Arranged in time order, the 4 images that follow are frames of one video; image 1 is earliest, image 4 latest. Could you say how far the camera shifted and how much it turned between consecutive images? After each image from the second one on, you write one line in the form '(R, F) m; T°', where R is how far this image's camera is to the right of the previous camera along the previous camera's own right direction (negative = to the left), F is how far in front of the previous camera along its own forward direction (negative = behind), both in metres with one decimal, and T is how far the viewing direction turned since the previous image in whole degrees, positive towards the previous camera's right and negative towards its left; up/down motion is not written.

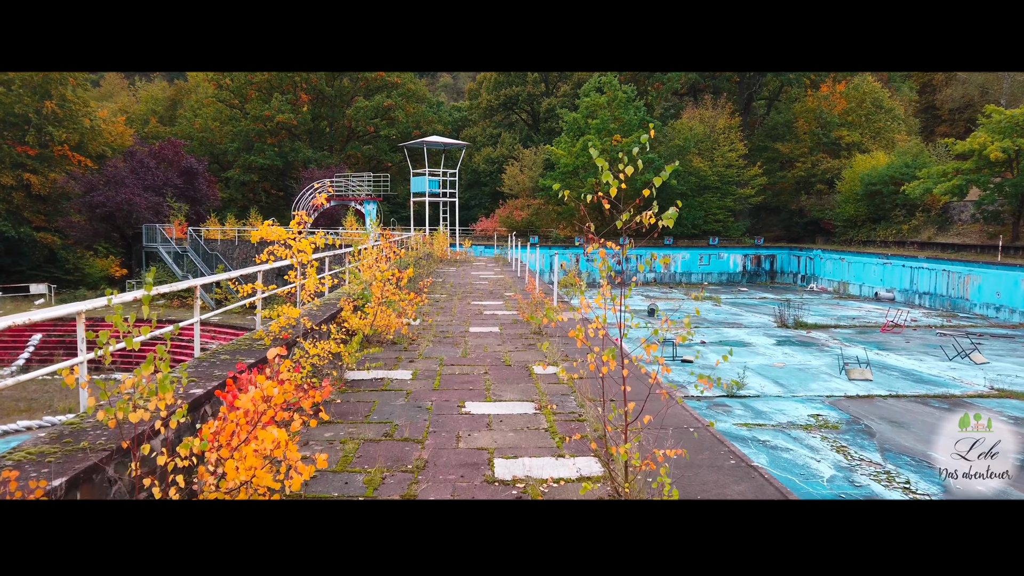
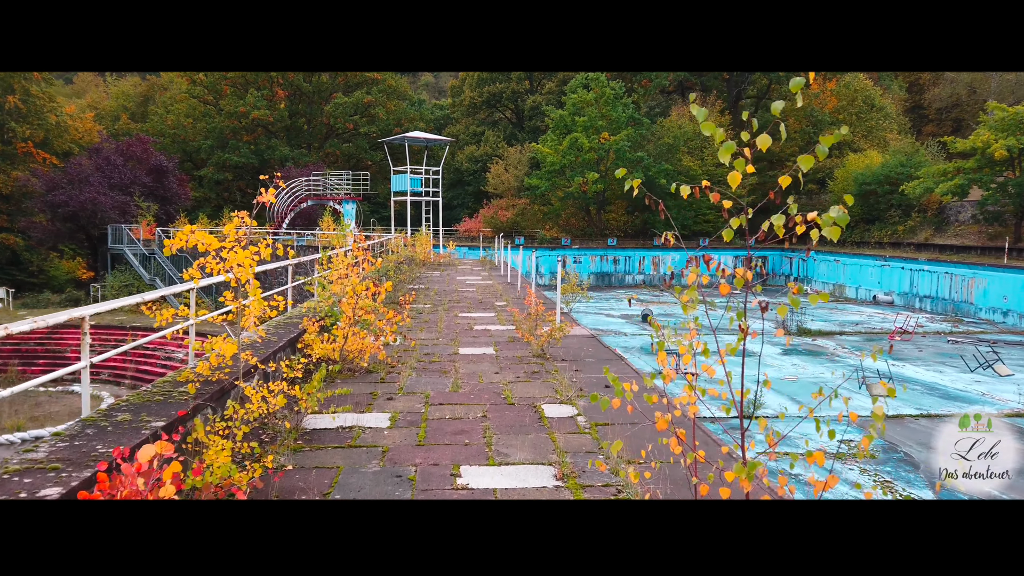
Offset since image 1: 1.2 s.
(-0.1, +1.1) m; +2°
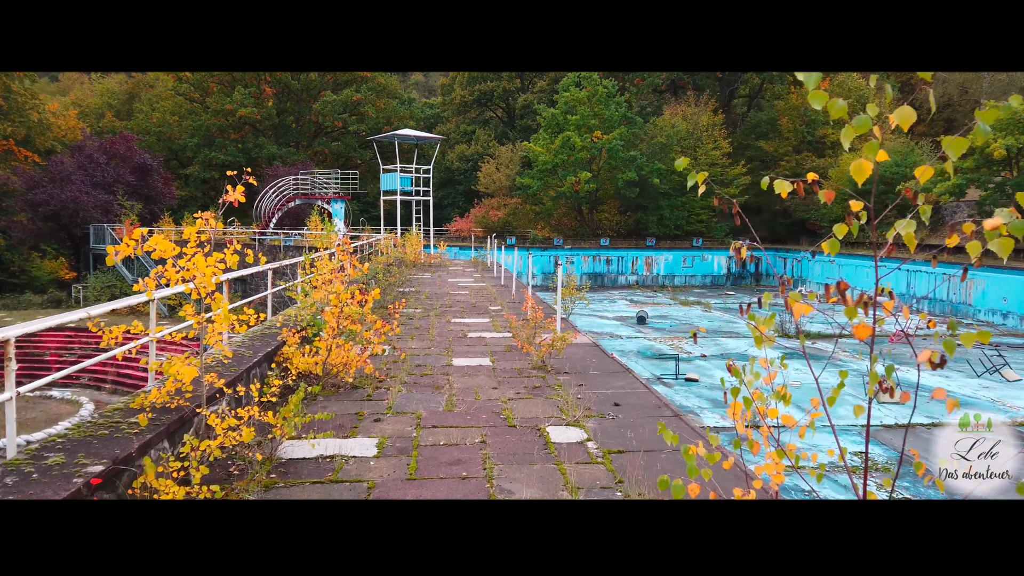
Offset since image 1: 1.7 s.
(-0.1, +0.4) m; +1°
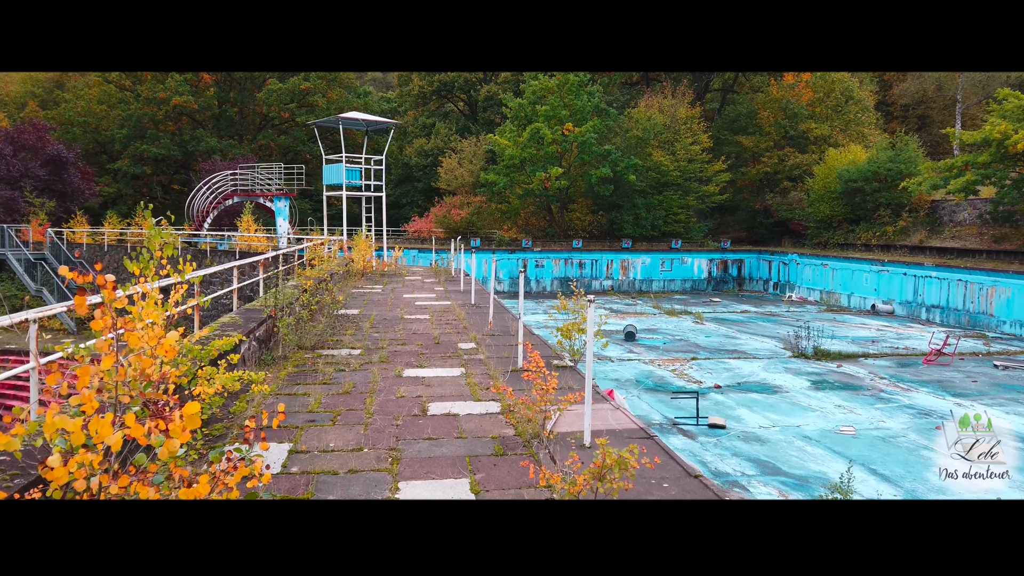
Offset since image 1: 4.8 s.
(-0.2, +2.7) m; +4°
